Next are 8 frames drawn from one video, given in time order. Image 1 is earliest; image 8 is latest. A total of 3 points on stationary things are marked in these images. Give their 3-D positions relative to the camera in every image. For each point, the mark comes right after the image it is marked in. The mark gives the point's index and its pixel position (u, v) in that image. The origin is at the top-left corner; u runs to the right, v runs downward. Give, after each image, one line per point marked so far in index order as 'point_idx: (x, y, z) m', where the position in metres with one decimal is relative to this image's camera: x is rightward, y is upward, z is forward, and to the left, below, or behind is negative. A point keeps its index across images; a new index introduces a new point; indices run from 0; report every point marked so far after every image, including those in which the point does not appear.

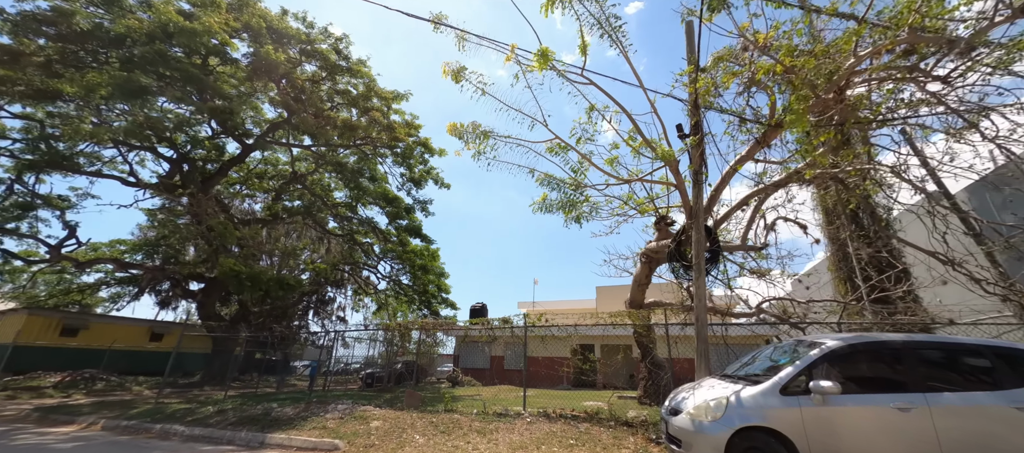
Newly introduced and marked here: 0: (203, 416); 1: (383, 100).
0: (-4.7, -2.9, +5.9) m
1: (-4.5, +4.4, +13.5) m
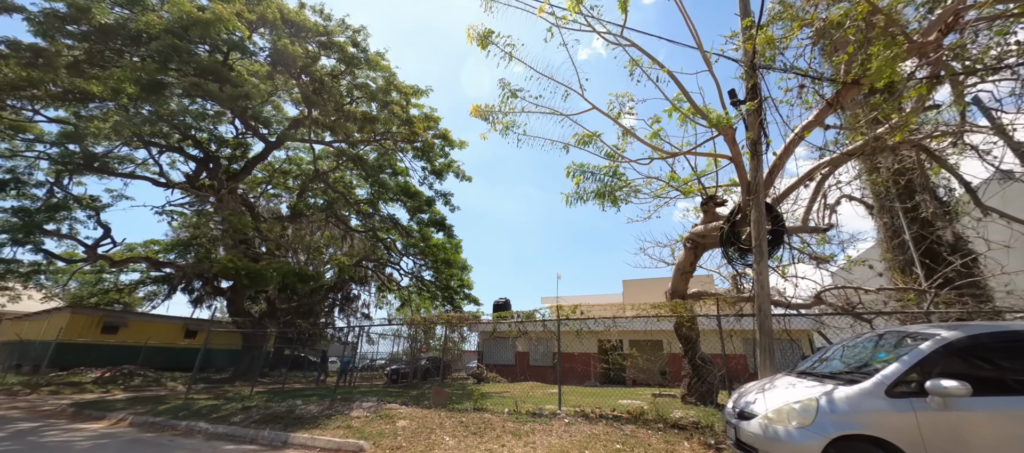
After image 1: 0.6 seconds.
0: (-4.2, -2.8, +5.8) m
1: (-3.7, +4.6, +13.3) m
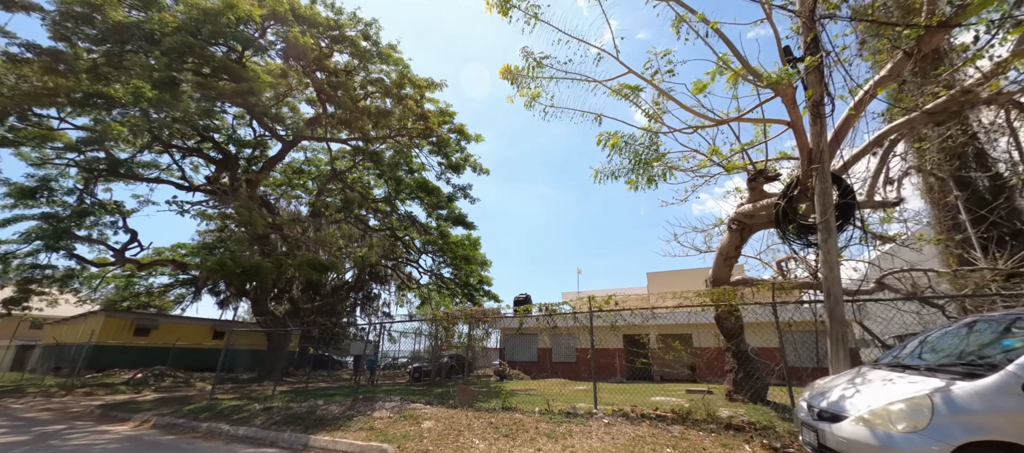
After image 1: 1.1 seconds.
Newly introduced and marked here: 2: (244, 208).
0: (-3.8, -2.7, +5.7) m
1: (-3.2, +4.7, +13.1) m
2: (-8.9, +0.7, +13.0) m
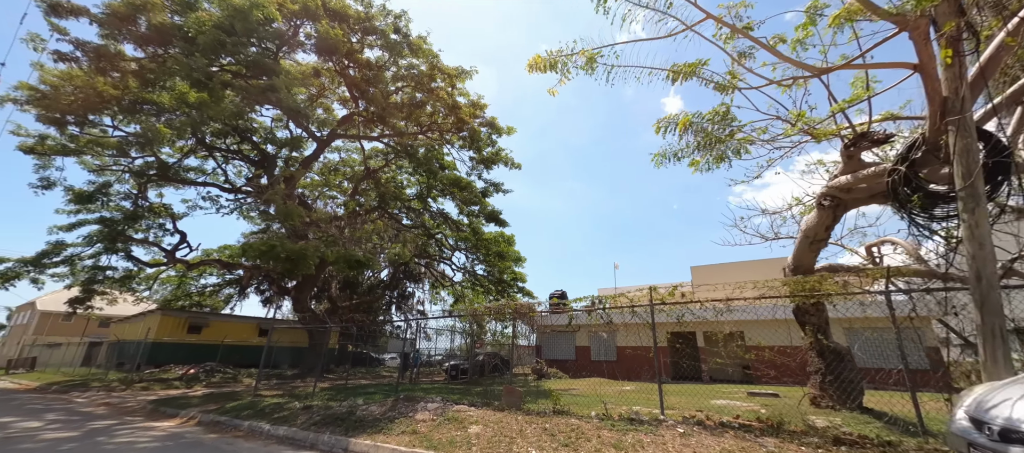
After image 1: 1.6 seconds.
0: (-3.2, -2.6, +5.5) m
1: (-2.1, +4.9, +12.8) m
2: (-7.8, +0.7, +13.2) m
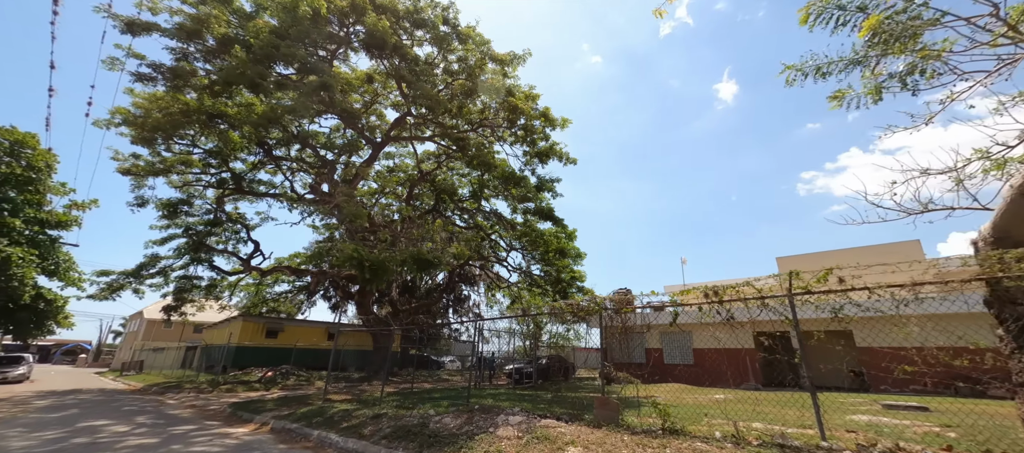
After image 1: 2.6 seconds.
0: (-2.0, -2.6, +5.2) m
1: (-0.5, +4.9, +12.3) m
2: (-5.8, +0.5, +13.4) m
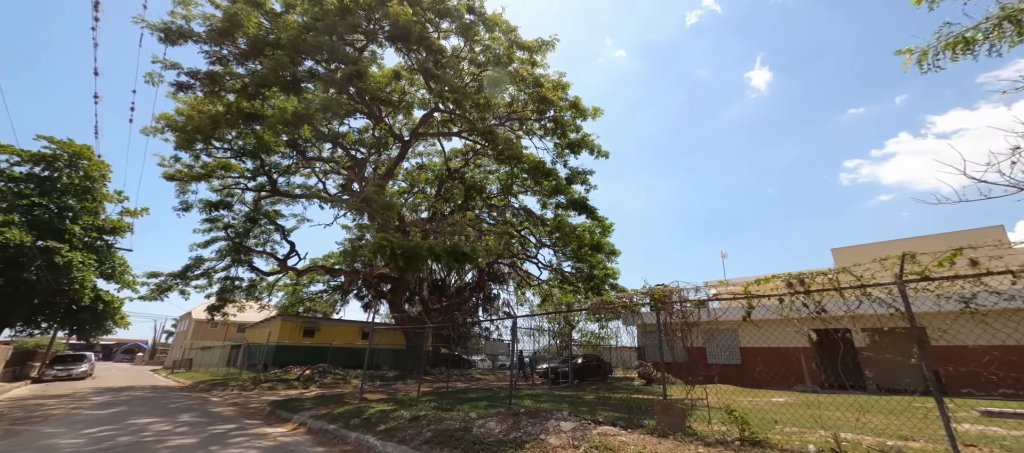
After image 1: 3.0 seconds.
0: (-1.5, -2.5, +5.0) m
1: (+0.4, +5.1, +12.0) m
2: (-4.7, +0.6, +13.4) m
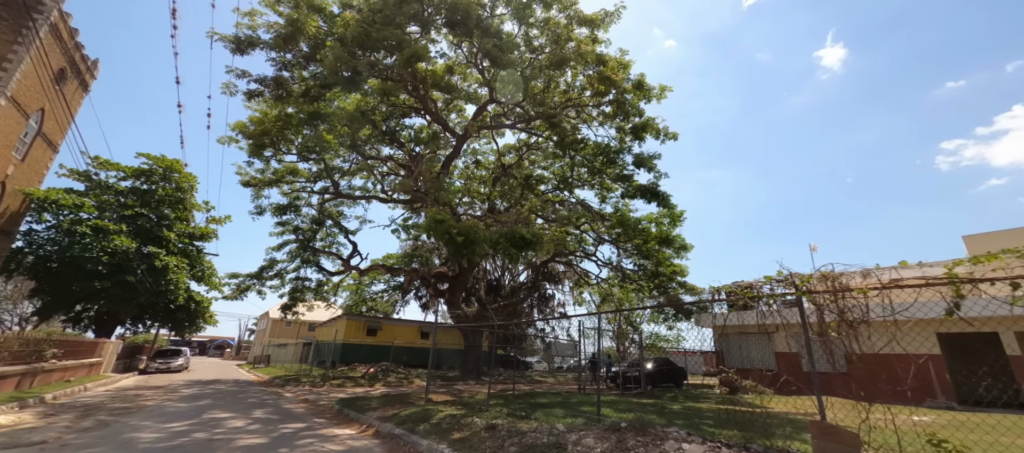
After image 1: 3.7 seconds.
0: (-0.5, -2.3, +4.4) m
1: (+2.1, +5.3, +11.2) m
2: (-2.7, +0.7, +13.3) m
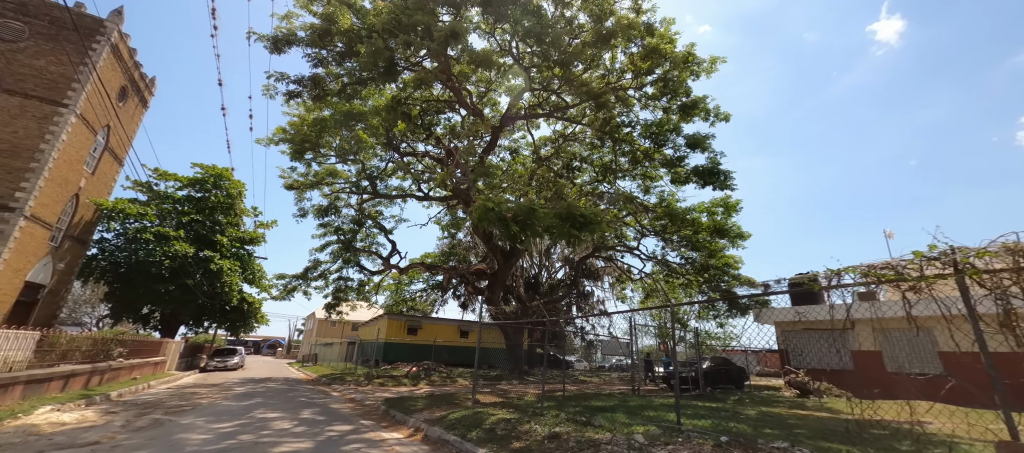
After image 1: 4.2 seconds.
0: (+0.2, -2.2, +4.0) m
1: (+3.1, +5.6, +10.5) m
2: (-1.4, +0.8, +13.0) m
